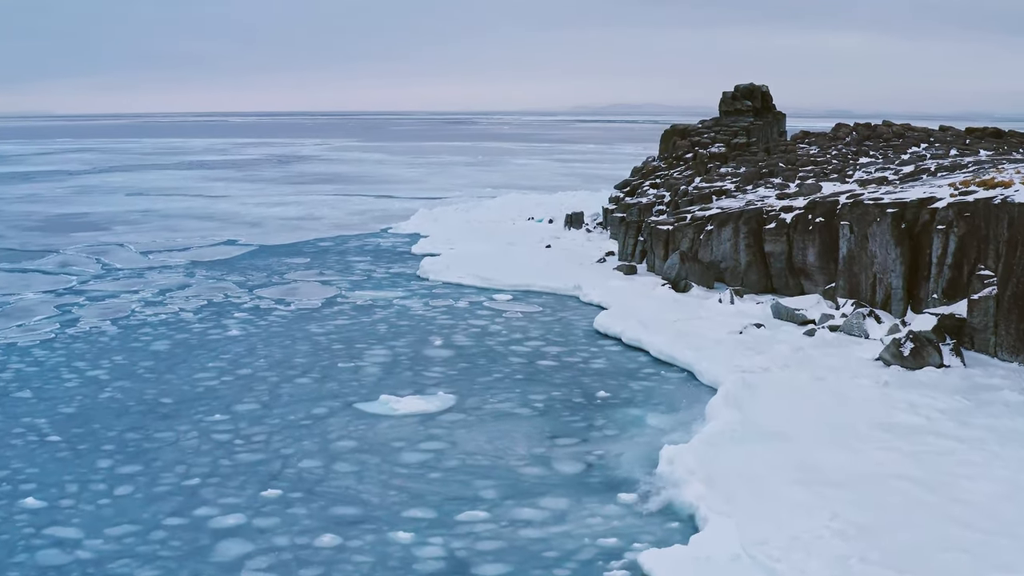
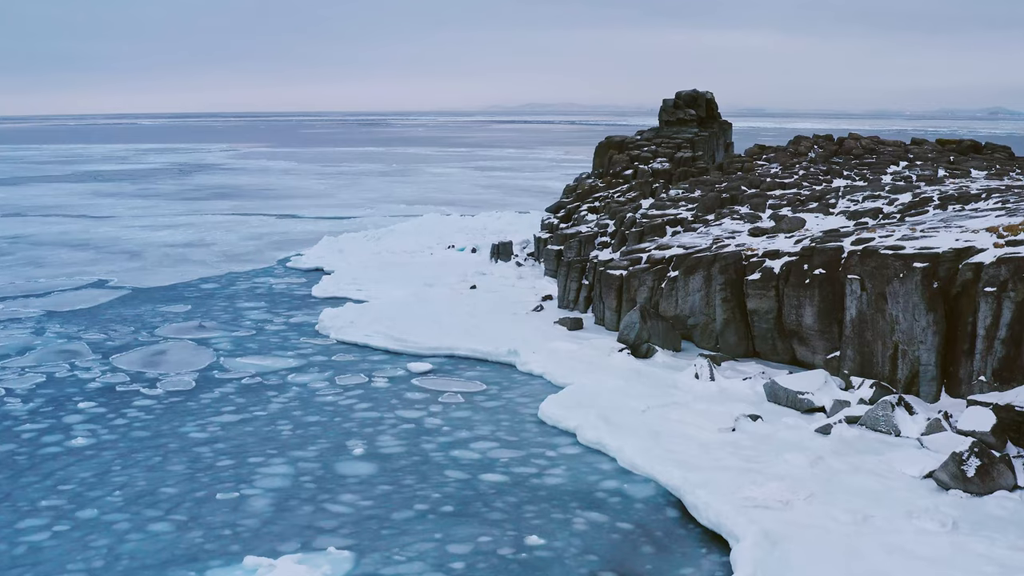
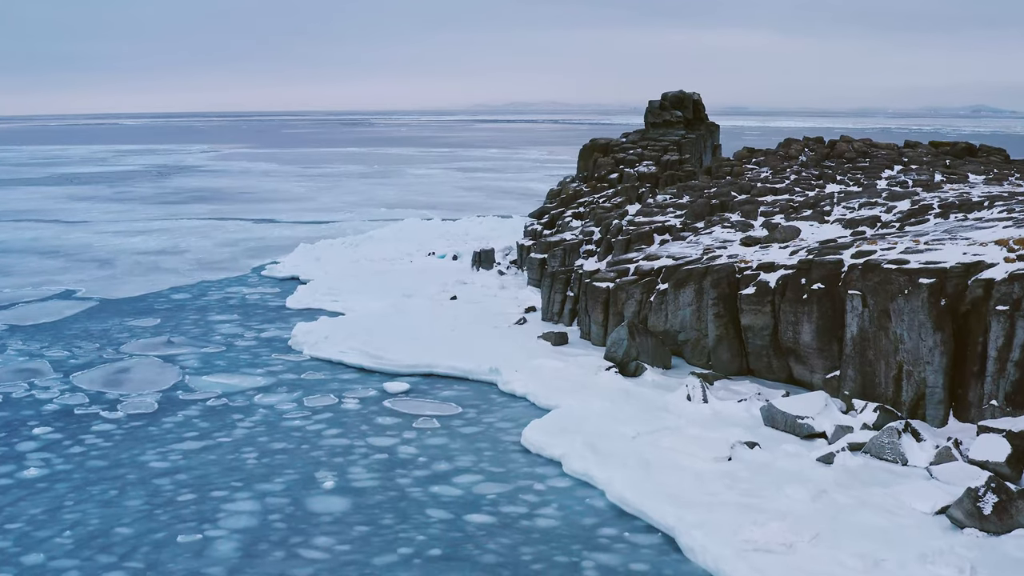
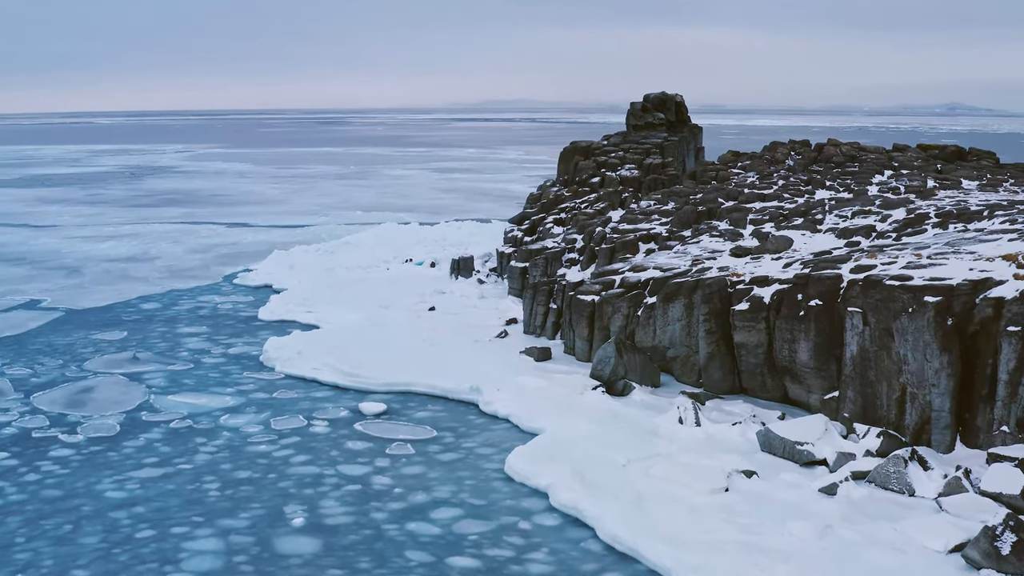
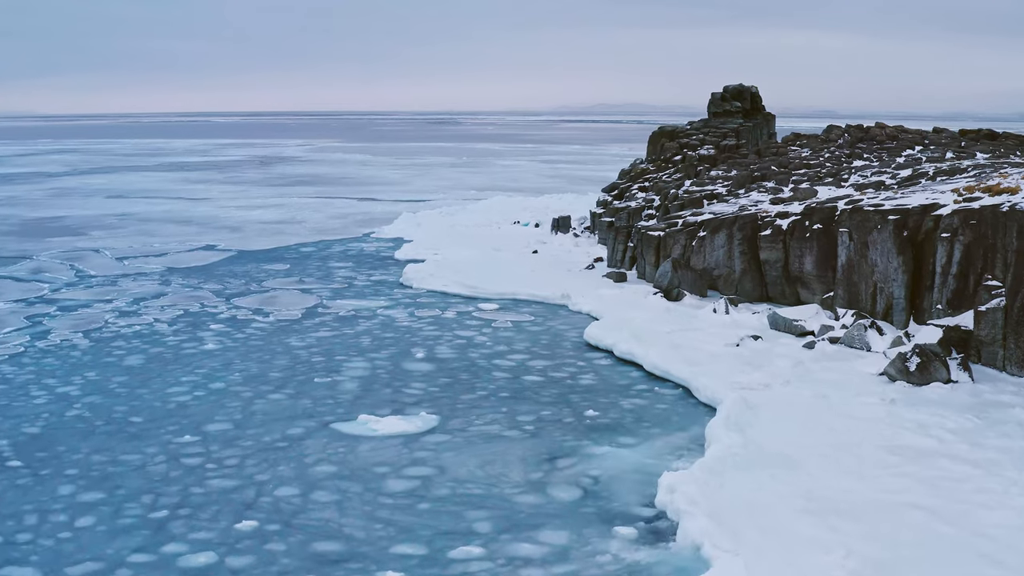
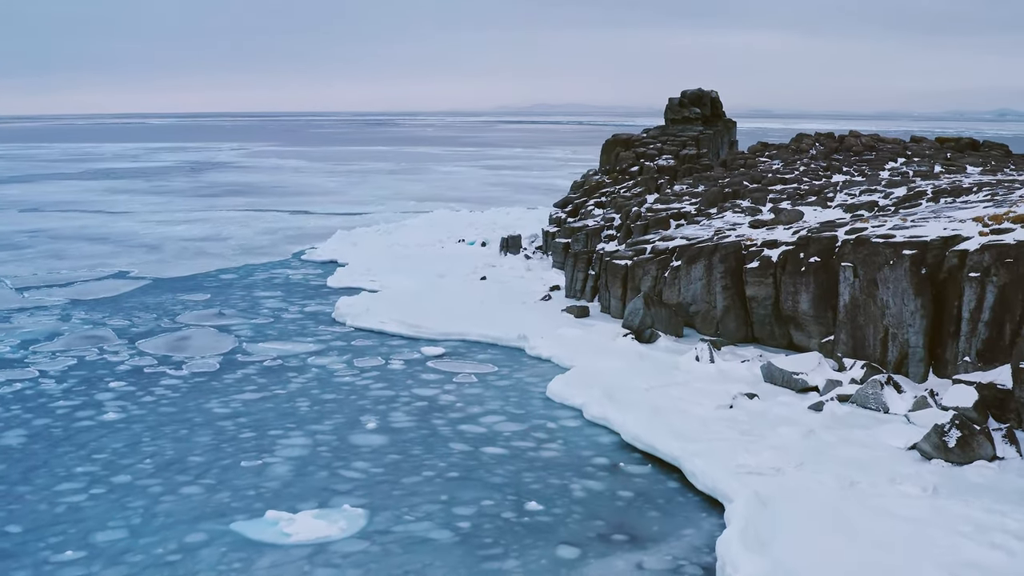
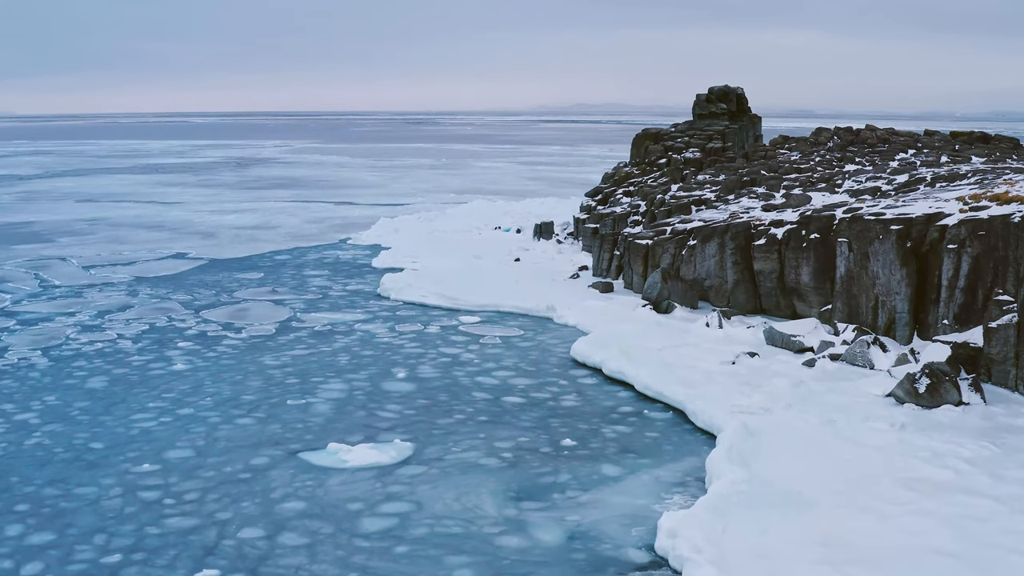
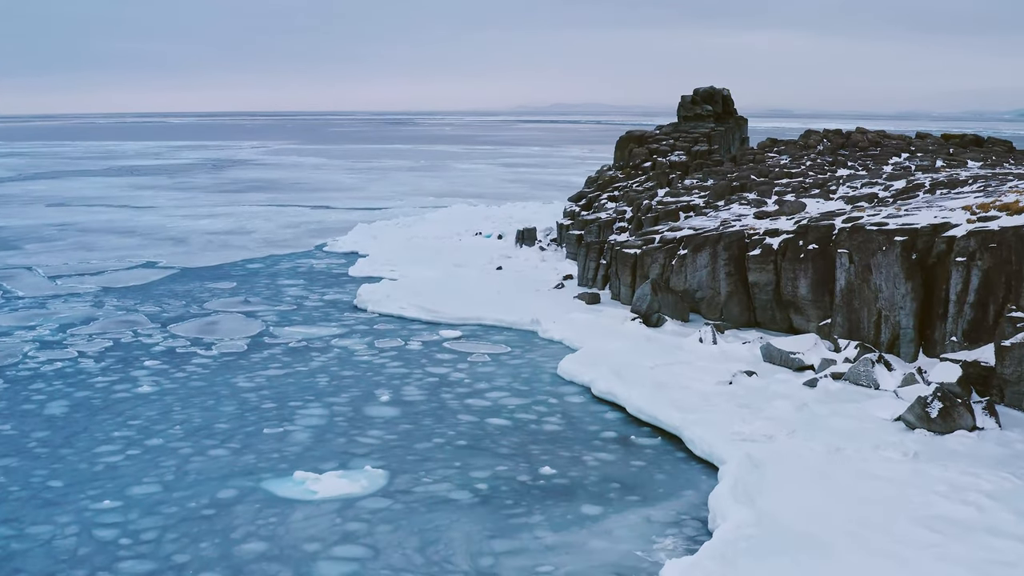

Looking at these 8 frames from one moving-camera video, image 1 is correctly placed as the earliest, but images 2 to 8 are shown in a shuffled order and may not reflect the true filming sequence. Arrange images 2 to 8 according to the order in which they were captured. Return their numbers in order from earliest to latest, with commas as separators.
5, 7, 8, 6, 2, 3, 4
